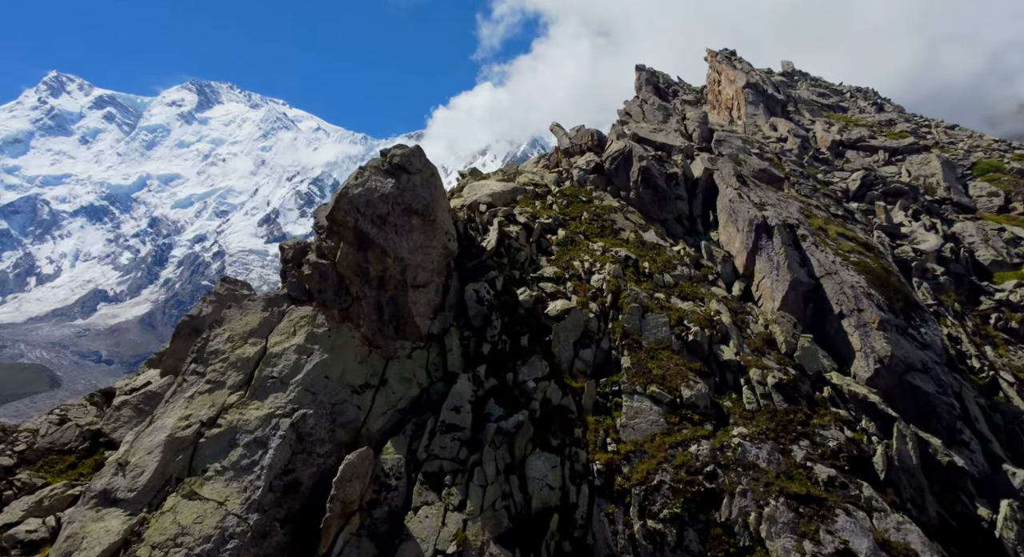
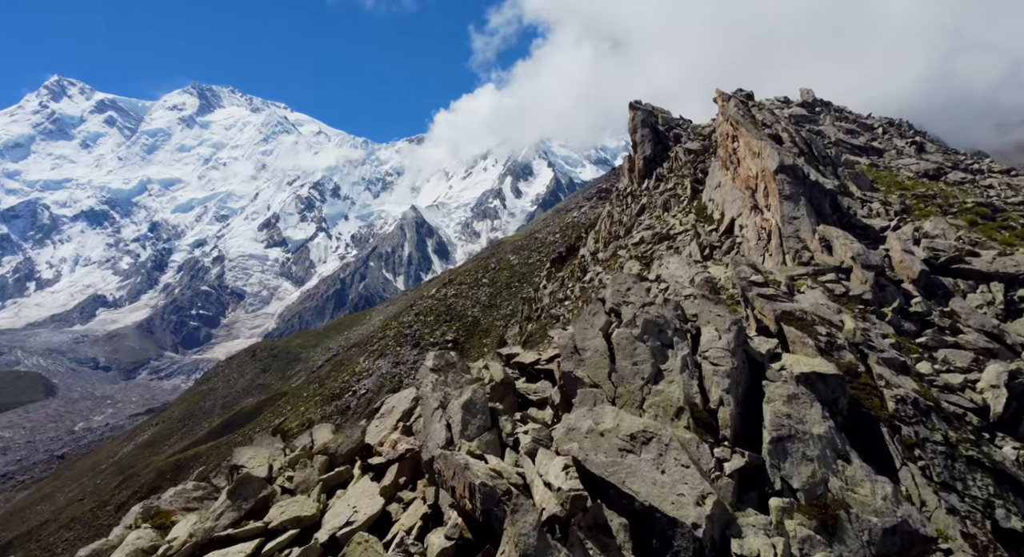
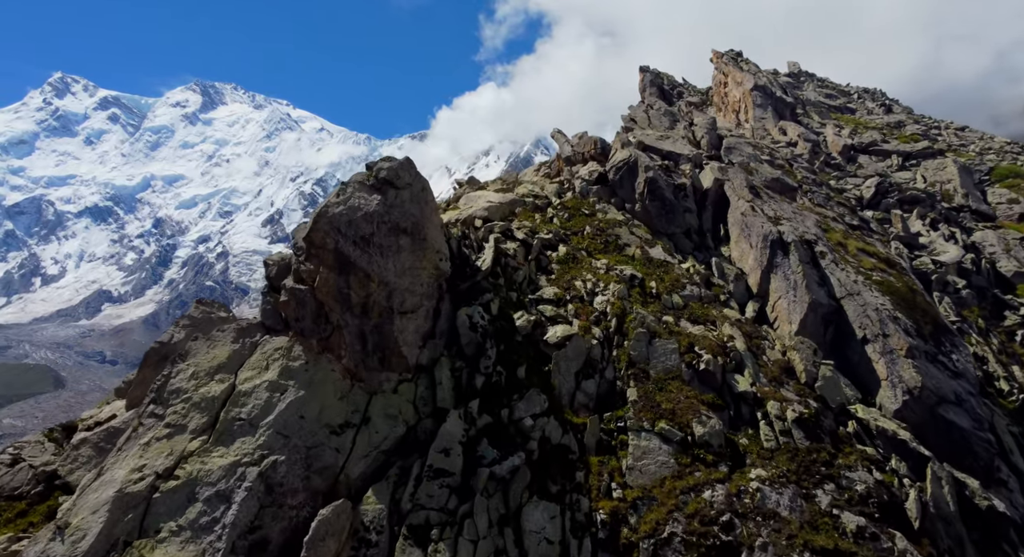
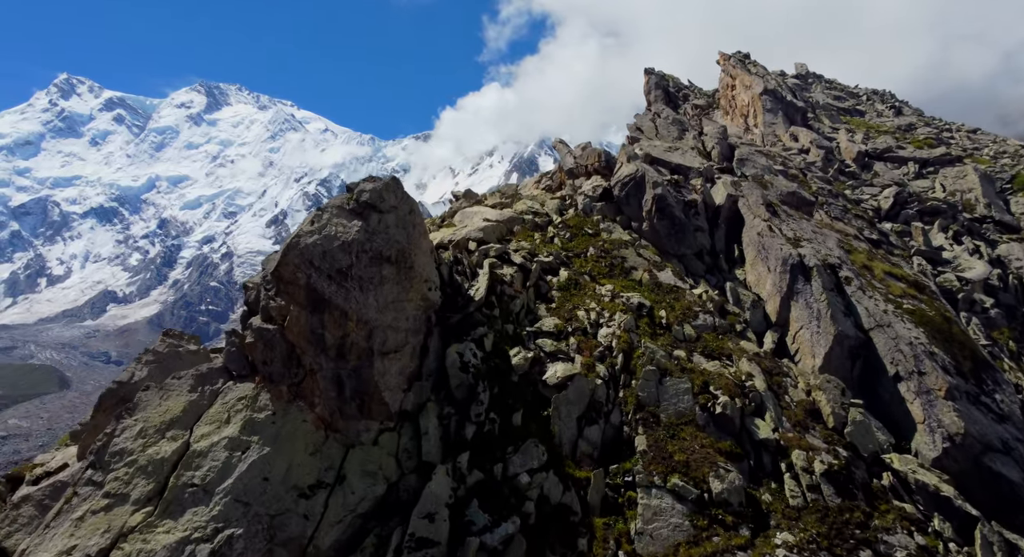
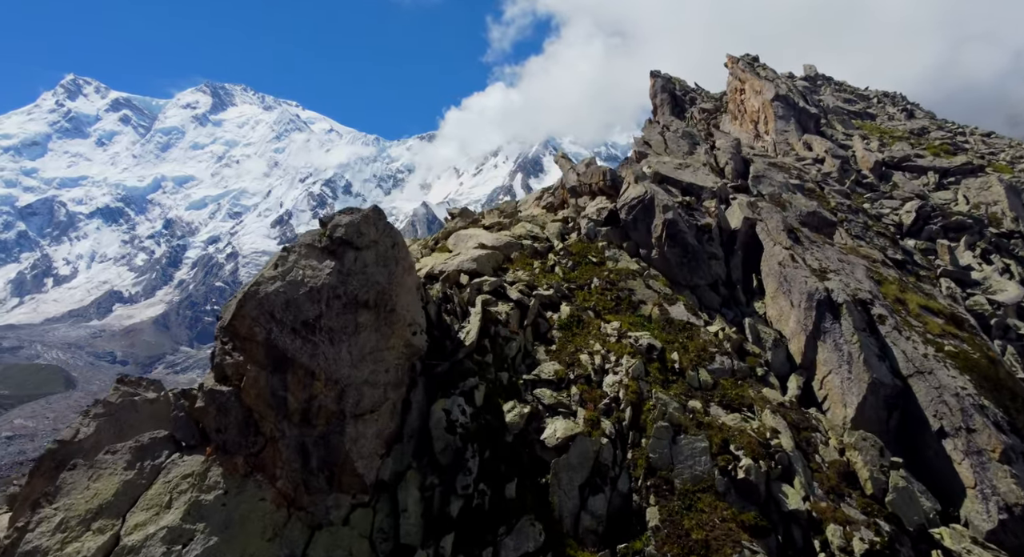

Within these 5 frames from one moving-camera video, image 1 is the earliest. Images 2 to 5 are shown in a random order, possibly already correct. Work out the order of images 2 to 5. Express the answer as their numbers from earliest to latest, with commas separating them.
3, 4, 5, 2
